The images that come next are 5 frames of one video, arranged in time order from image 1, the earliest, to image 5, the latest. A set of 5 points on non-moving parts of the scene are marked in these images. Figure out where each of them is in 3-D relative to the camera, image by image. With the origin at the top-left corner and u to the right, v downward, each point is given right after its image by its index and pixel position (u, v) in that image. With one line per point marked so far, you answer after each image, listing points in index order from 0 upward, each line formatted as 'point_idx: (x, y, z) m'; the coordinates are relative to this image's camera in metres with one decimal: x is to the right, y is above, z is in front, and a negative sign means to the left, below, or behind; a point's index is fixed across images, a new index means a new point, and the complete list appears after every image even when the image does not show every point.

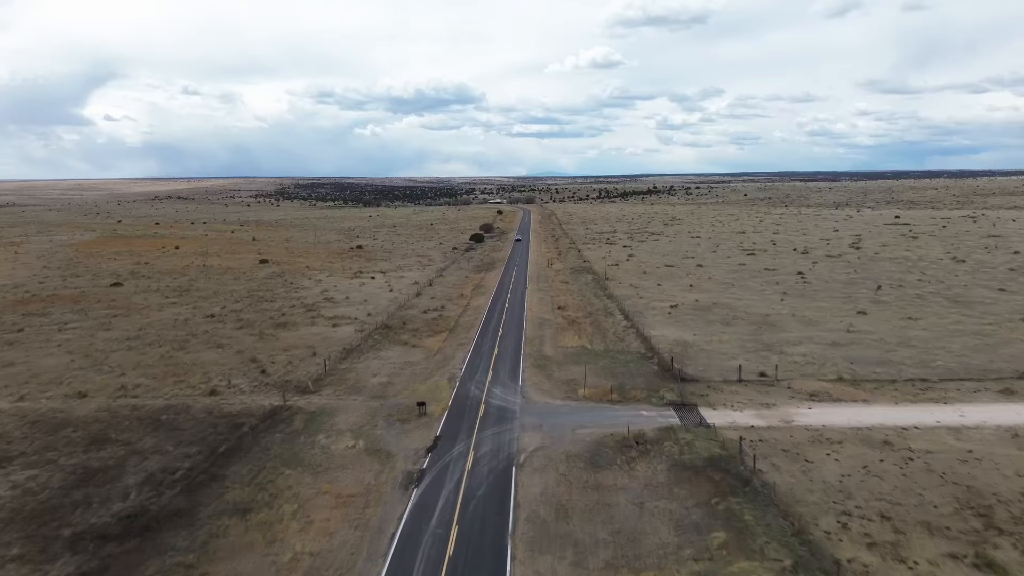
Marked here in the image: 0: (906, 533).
0: (+9.5, -5.9, +17.8) m
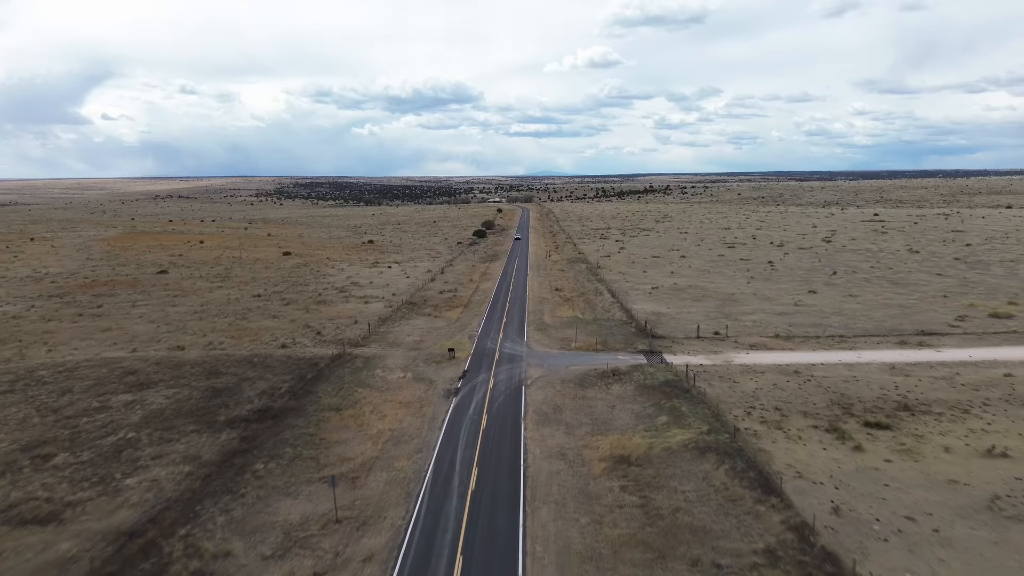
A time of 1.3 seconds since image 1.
0: (+10.0, -4.6, +26.6) m
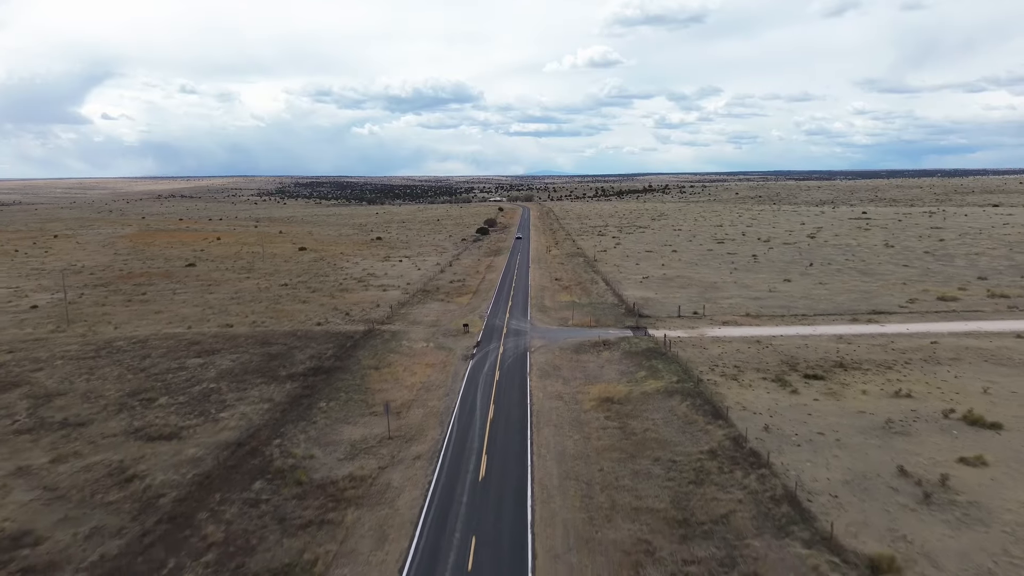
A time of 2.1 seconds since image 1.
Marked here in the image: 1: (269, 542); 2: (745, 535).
0: (+10.3, -3.7, +32.7) m
1: (-5.9, -6.2, +17.8) m
2: (+5.6, -5.9, +17.6) m
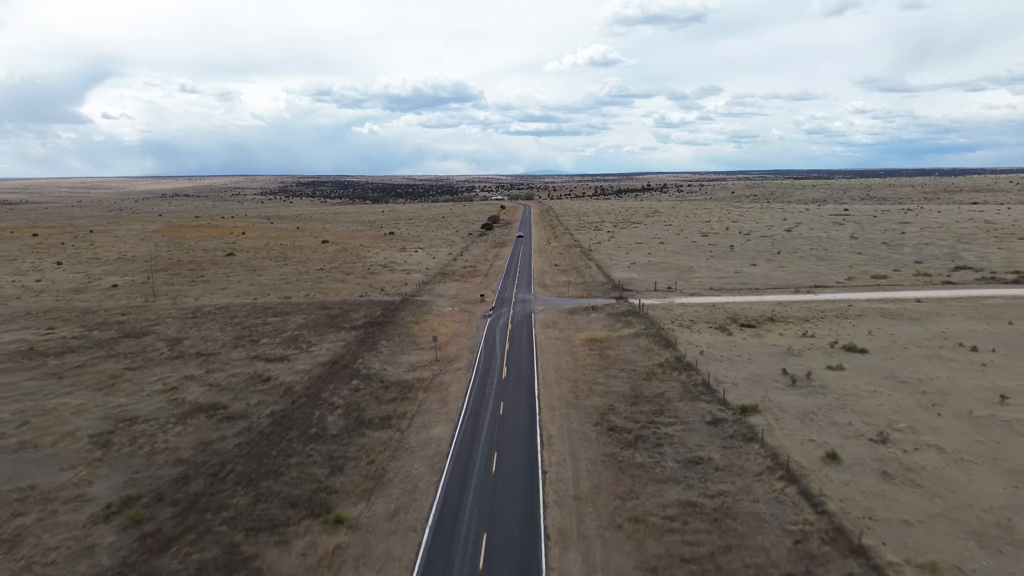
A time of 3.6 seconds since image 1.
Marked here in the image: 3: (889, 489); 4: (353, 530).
0: (+10.9, -2.0, +43.3) m
1: (-5.4, -4.6, +28.3) m
2: (+6.2, -4.3, +28.2) m
3: (+10.0, -5.3, +19.4) m
4: (-4.0, -6.0, +18.3) m
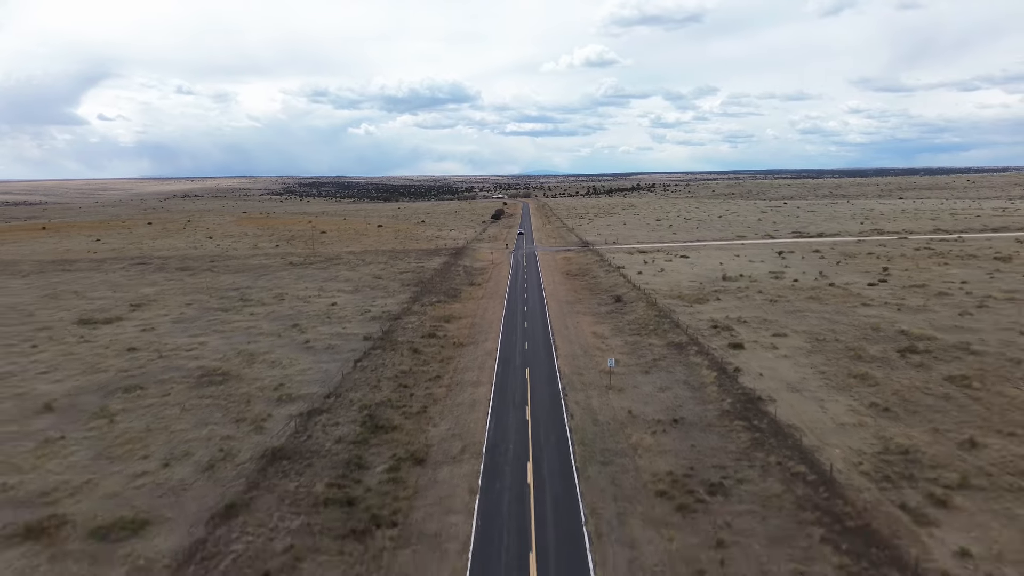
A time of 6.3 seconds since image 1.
0: (+12.5, +4.3, +85.6) m
1: (-3.7, +1.7, +70.6) m
2: (+7.9, +2.0, +70.5) m
3: (+11.7, +1.0, +61.7) m
4: (-2.2, +0.2, +60.6) m
